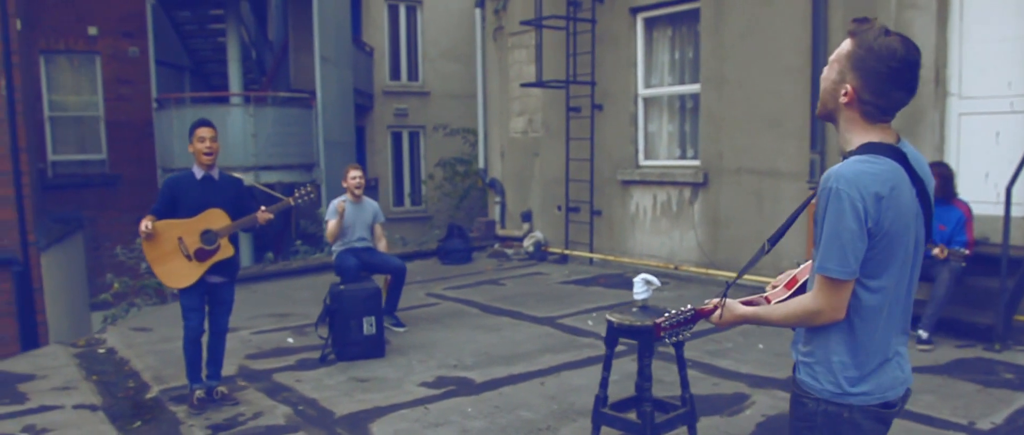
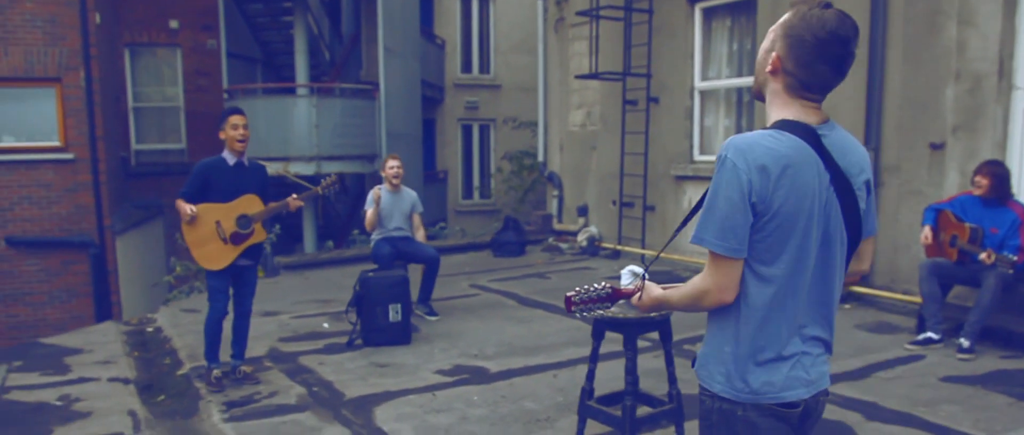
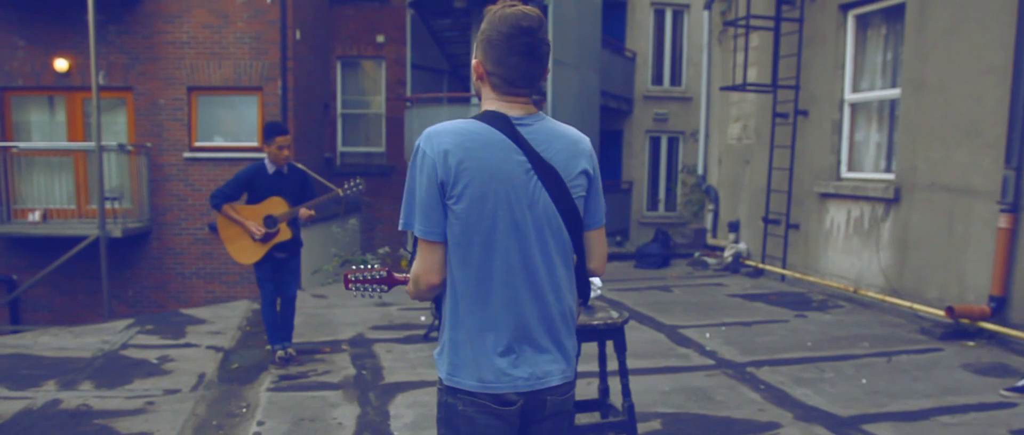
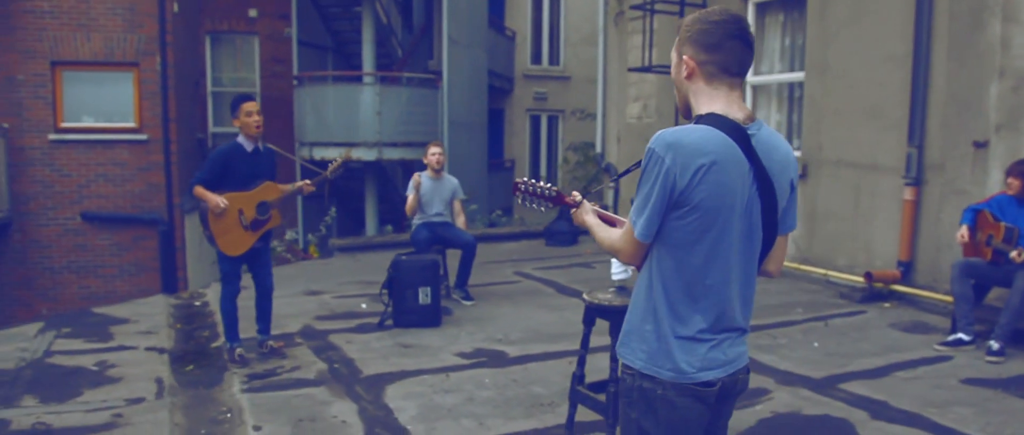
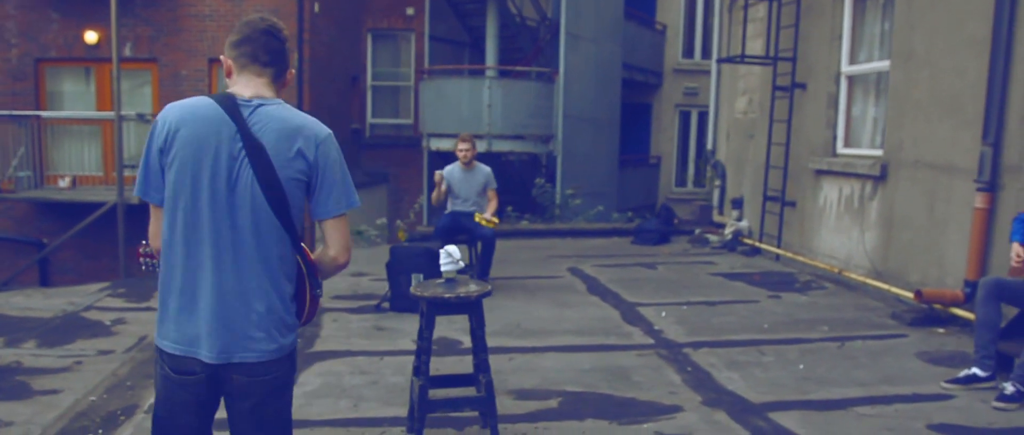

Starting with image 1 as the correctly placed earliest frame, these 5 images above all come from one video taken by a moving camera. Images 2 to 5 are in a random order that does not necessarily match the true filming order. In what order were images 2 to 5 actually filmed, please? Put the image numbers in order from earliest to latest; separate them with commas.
2, 4, 3, 5
